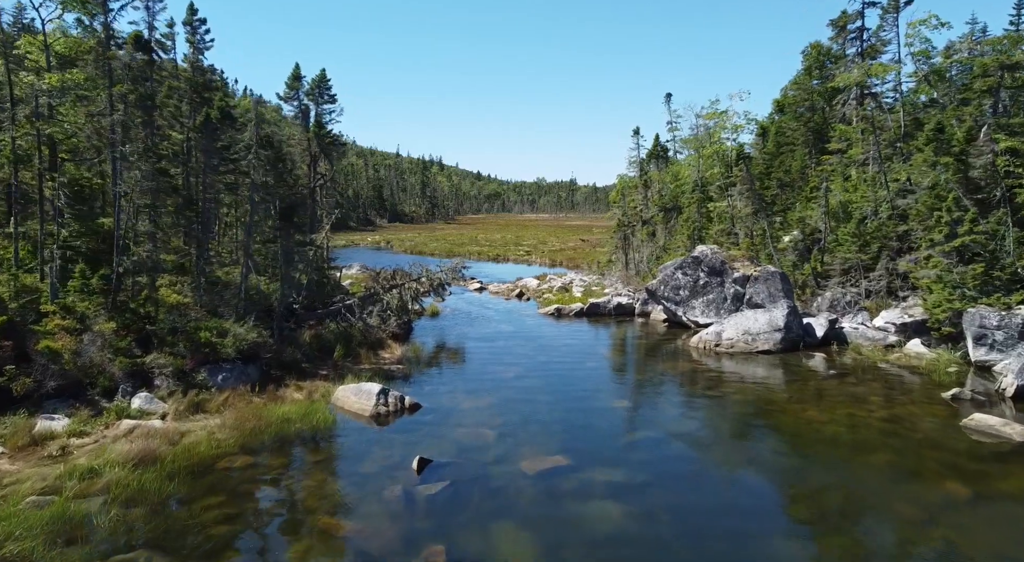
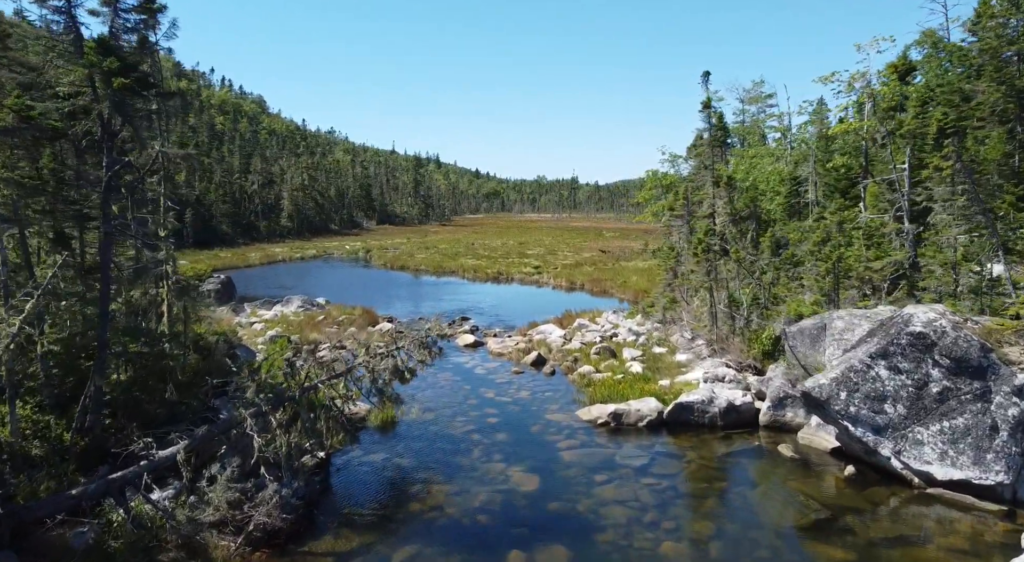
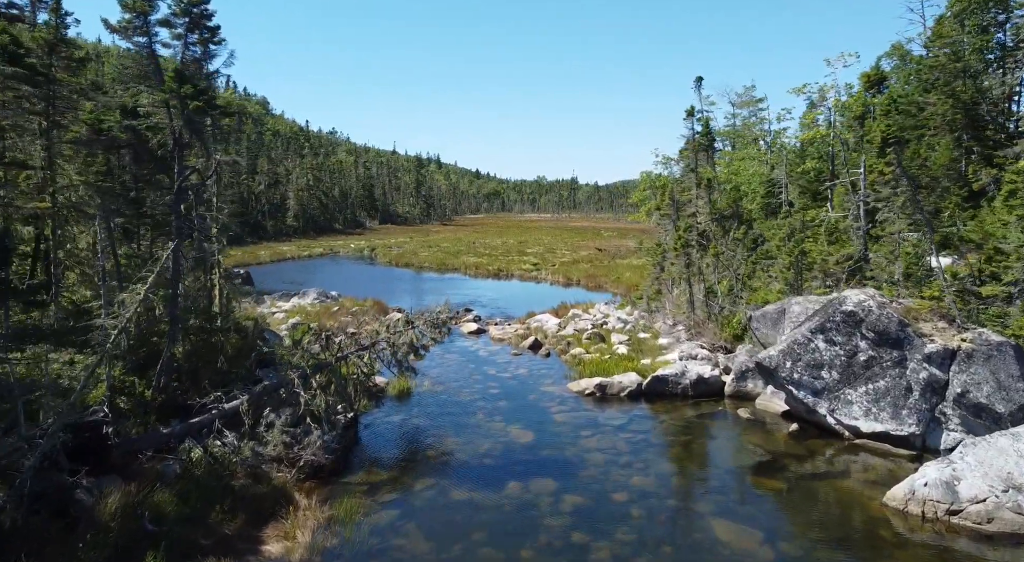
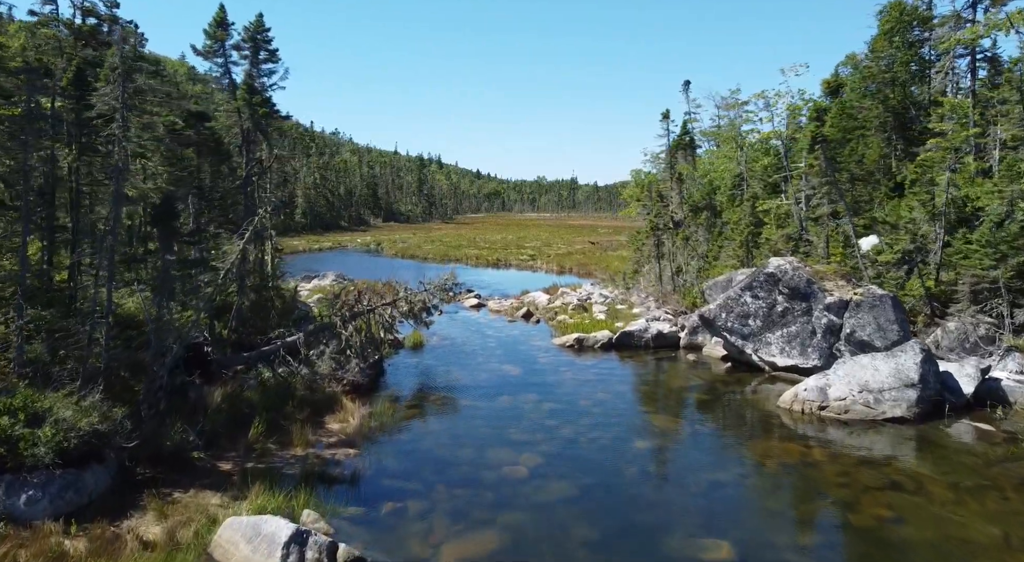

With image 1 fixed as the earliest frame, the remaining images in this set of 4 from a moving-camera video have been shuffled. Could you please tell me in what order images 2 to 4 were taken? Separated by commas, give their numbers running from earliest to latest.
4, 3, 2
